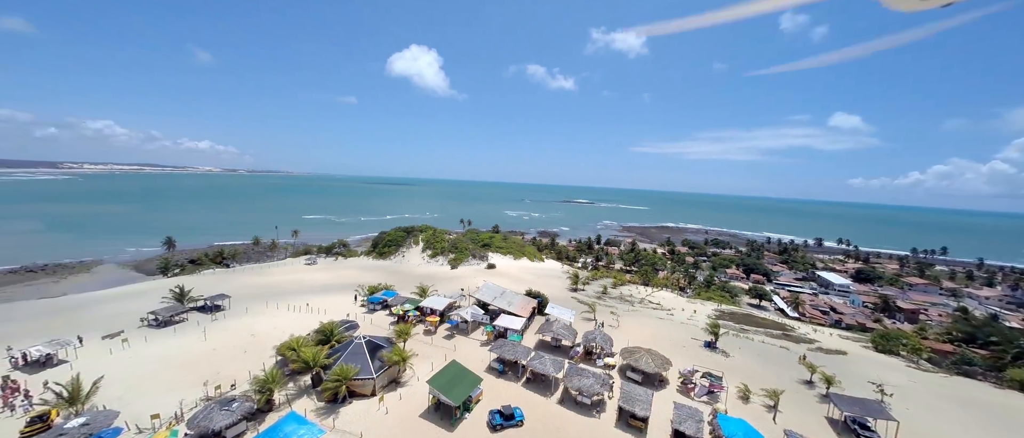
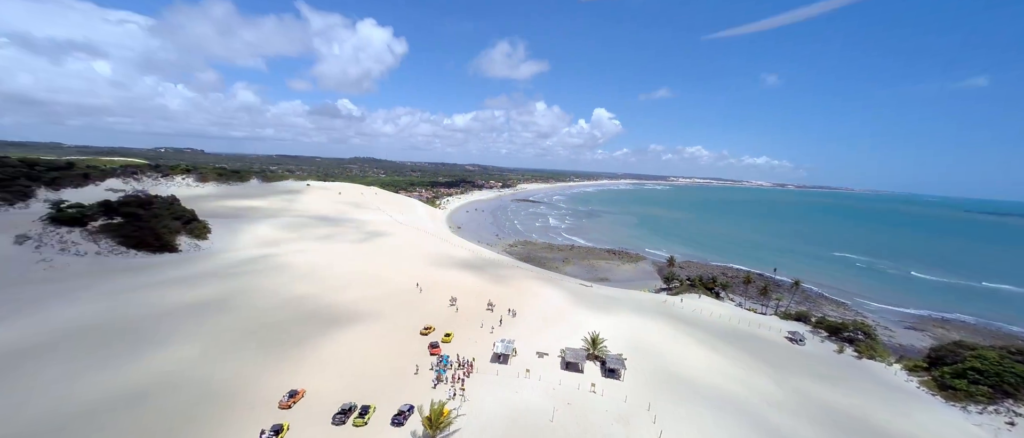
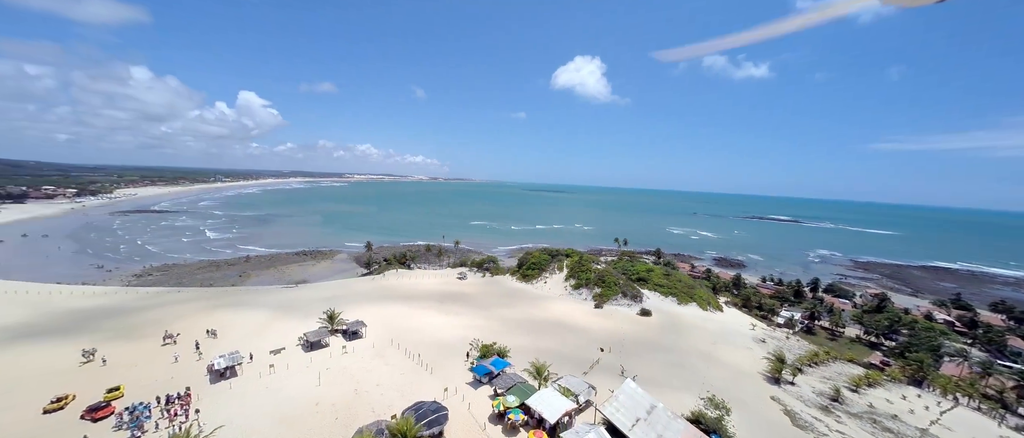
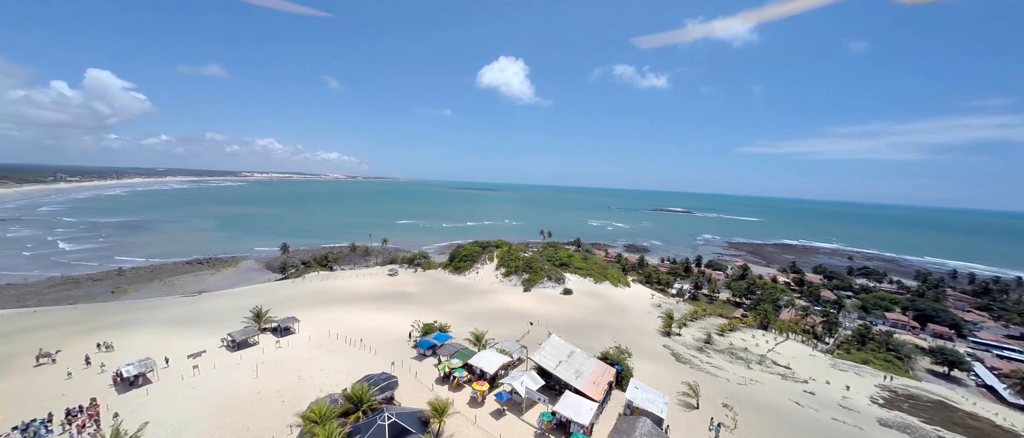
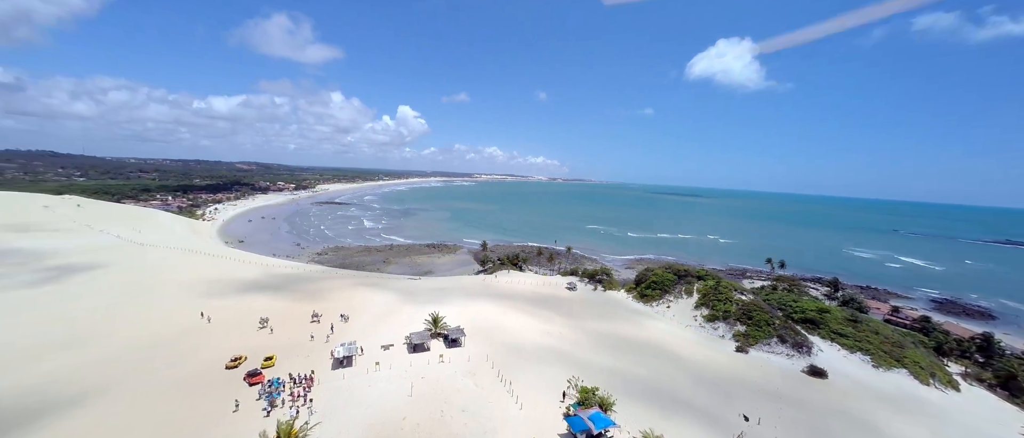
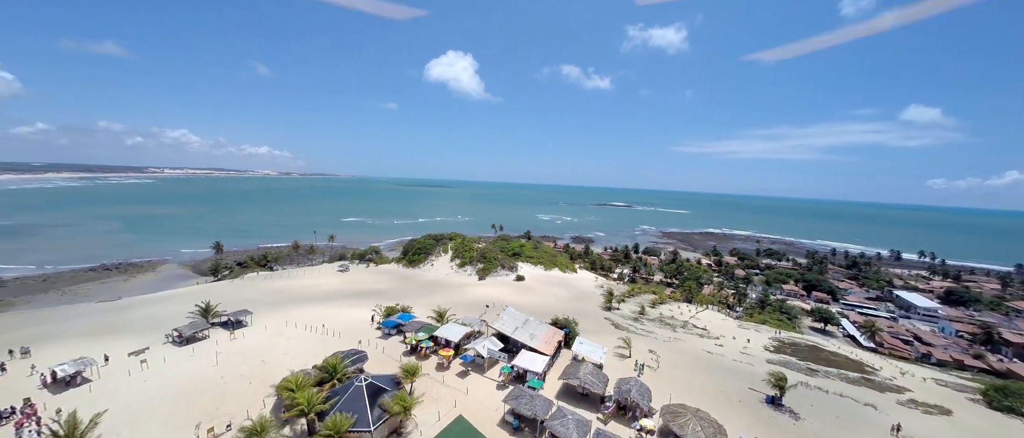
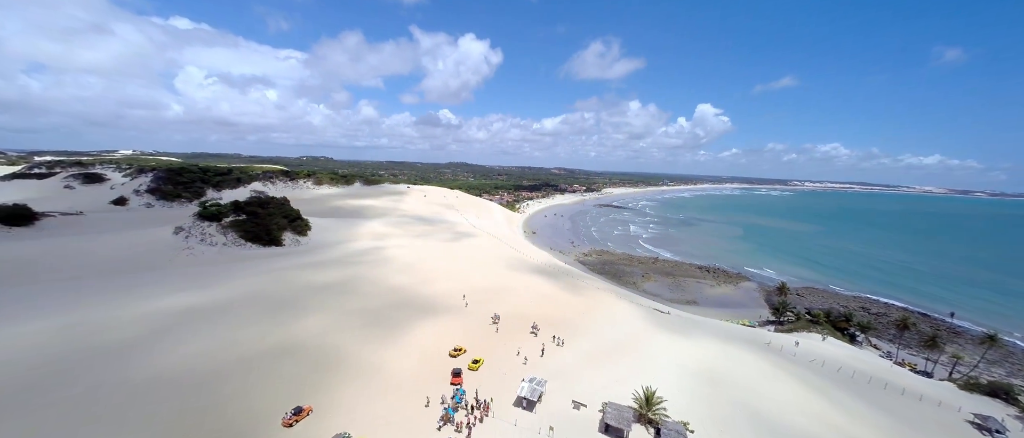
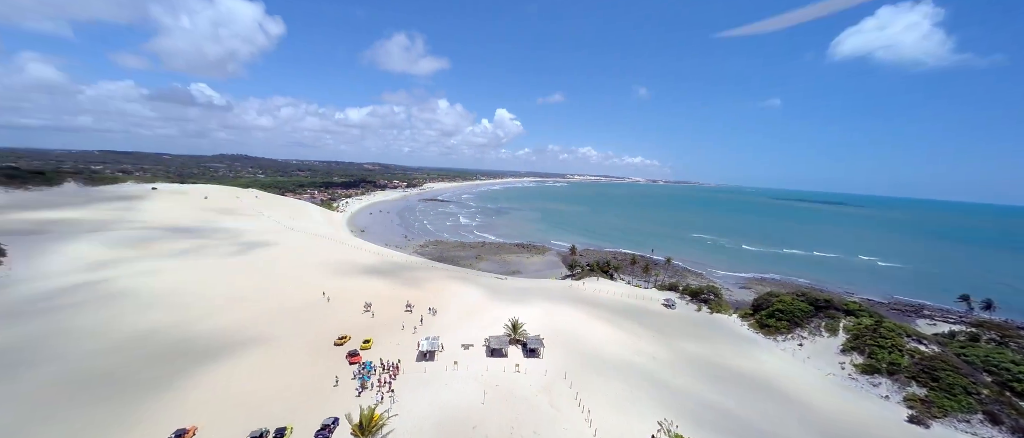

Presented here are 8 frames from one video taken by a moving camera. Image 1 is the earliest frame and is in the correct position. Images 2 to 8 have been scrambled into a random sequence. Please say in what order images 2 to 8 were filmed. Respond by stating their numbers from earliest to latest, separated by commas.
6, 4, 3, 5, 8, 2, 7
